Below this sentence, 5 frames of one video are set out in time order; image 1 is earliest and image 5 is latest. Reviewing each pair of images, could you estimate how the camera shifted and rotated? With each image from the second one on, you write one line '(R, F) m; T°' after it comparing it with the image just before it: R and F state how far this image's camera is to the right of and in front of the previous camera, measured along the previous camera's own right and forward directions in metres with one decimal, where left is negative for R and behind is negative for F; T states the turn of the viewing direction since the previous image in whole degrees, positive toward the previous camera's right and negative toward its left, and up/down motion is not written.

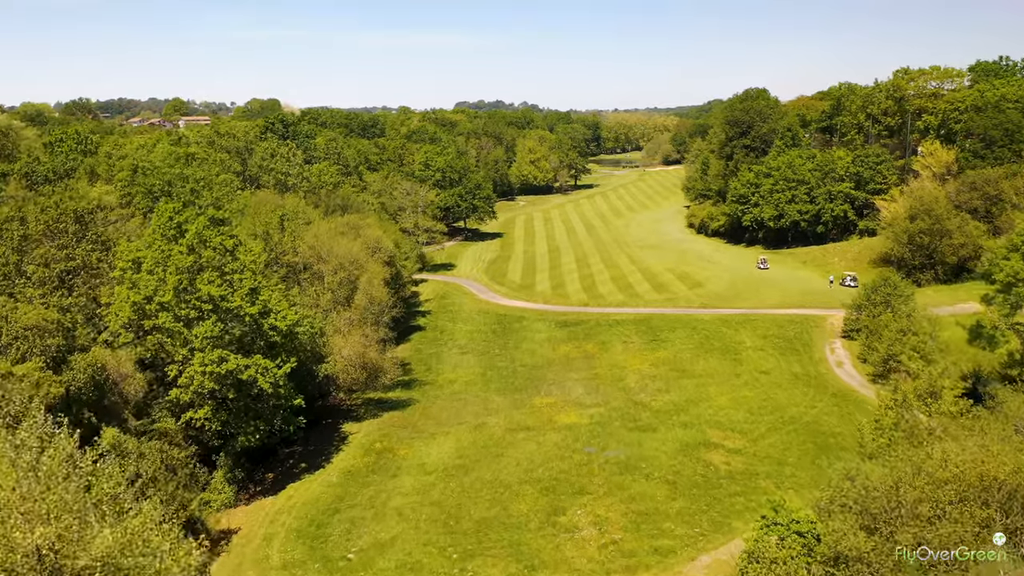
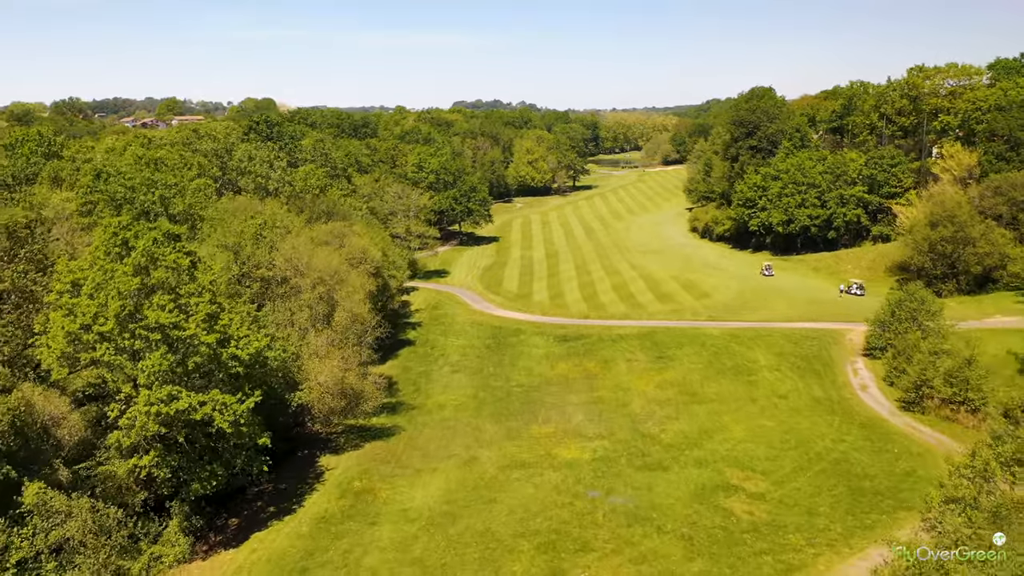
(+0.2, +4.1) m; 0°
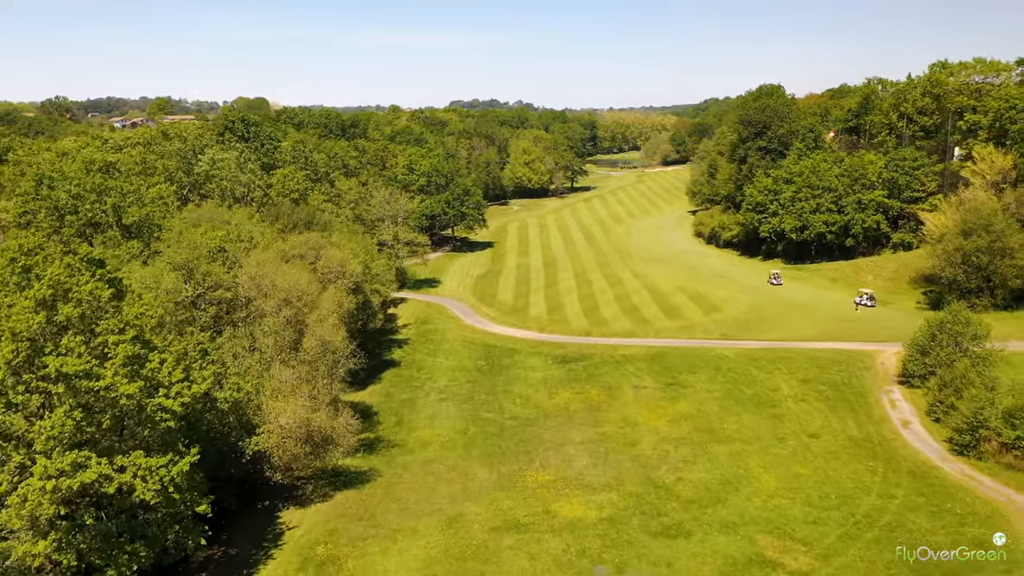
(+0.2, +5.4) m; 0°
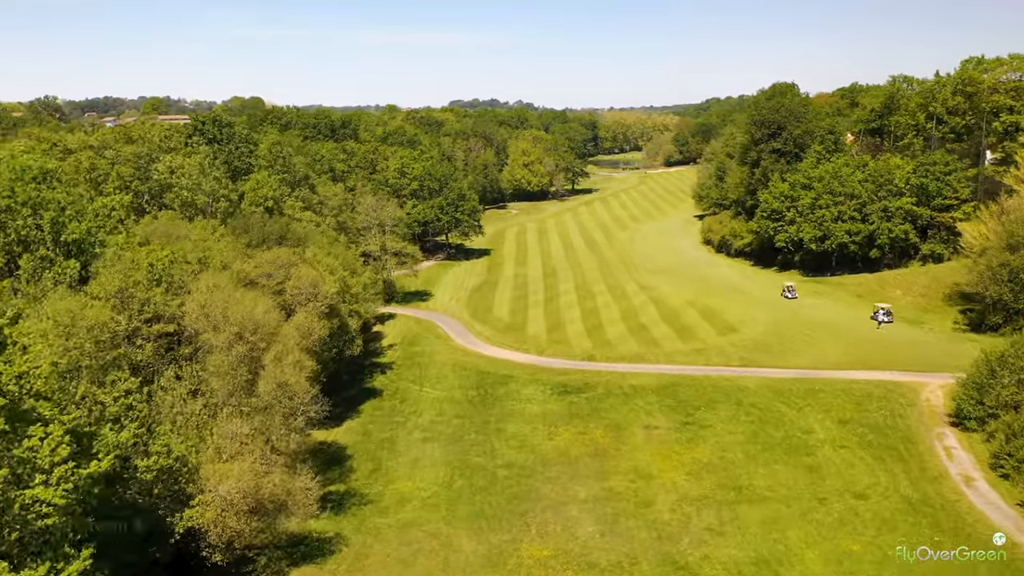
(+0.3, +5.9) m; 0°
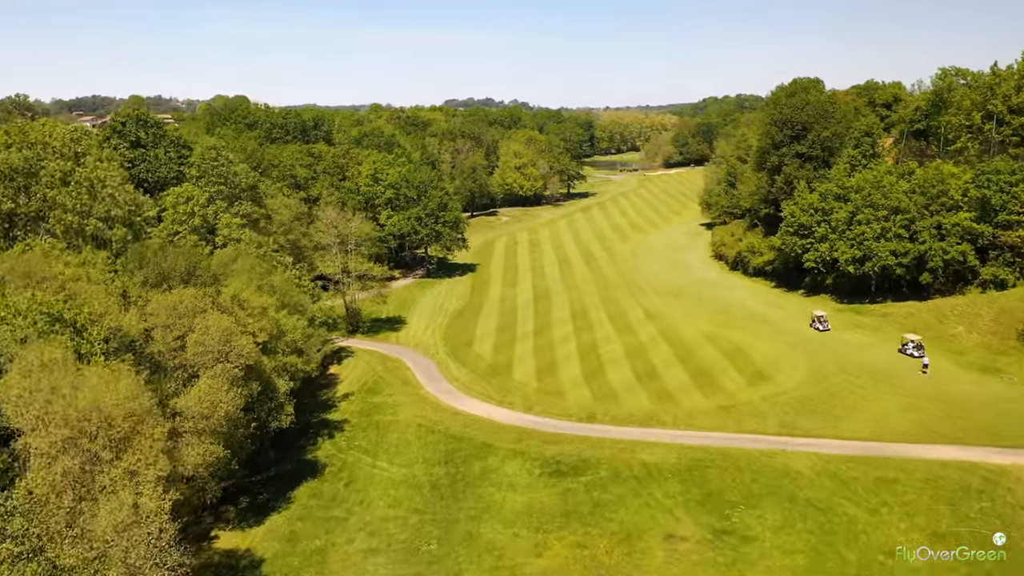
(+0.8, +11.0) m; 0°
